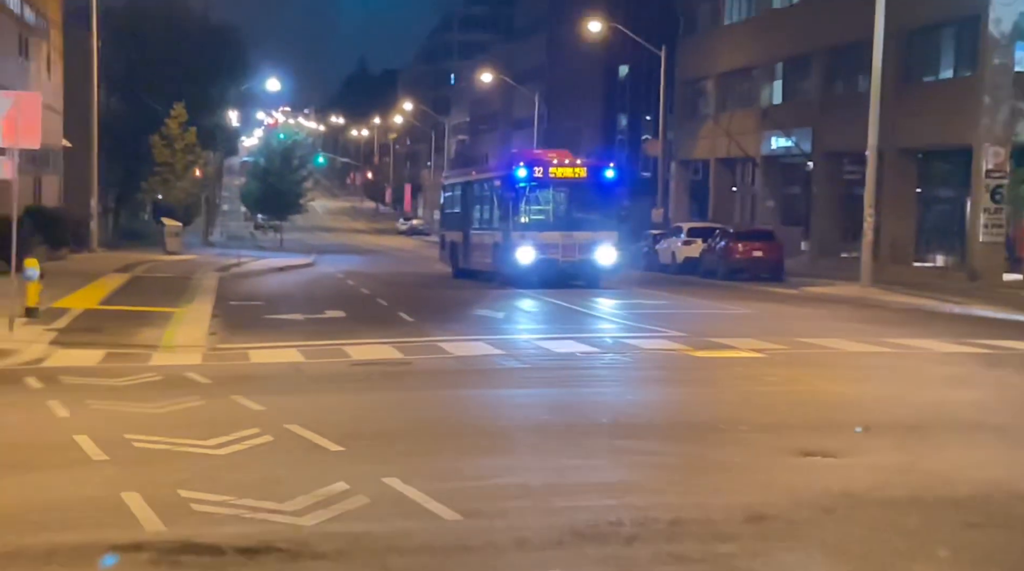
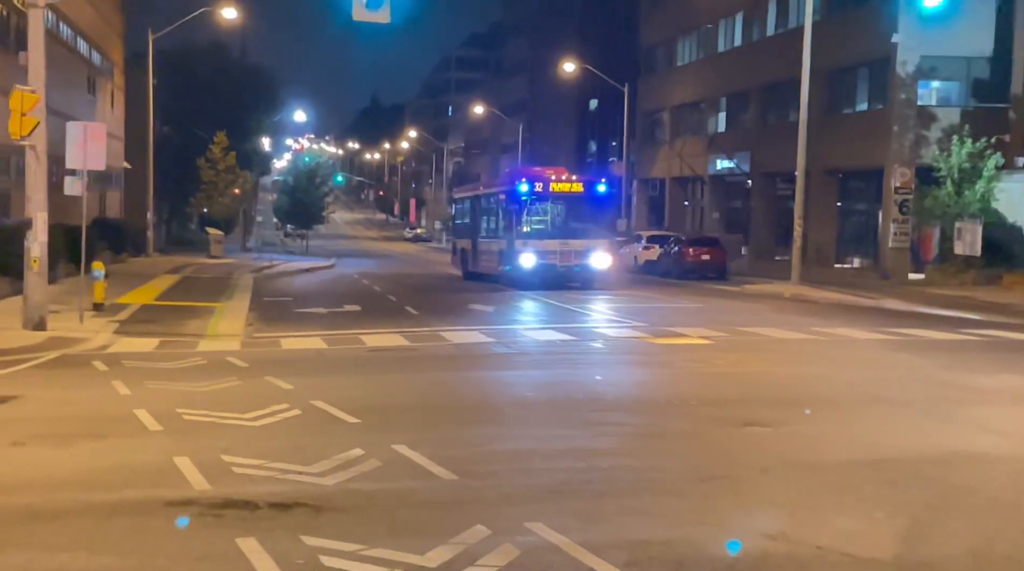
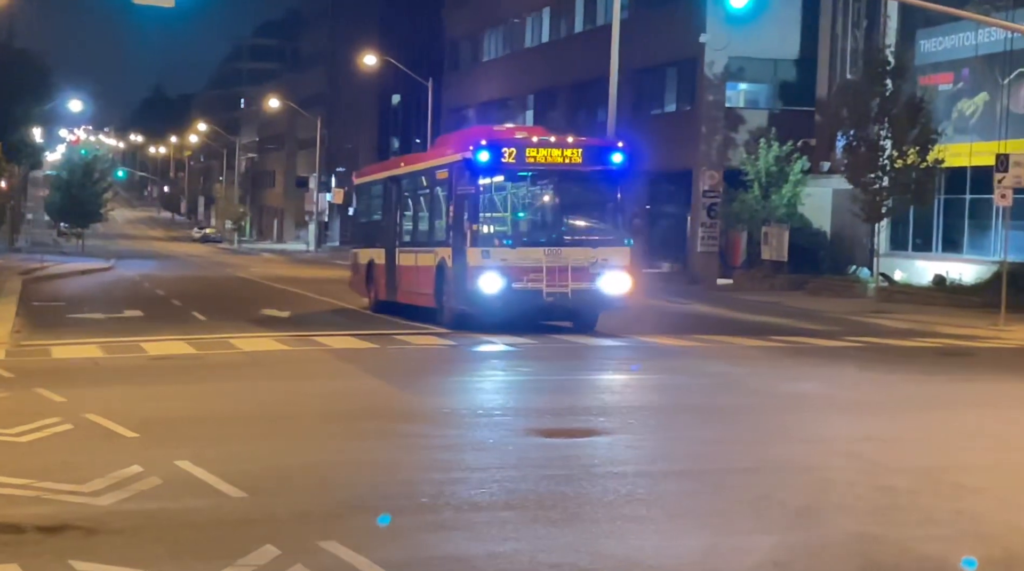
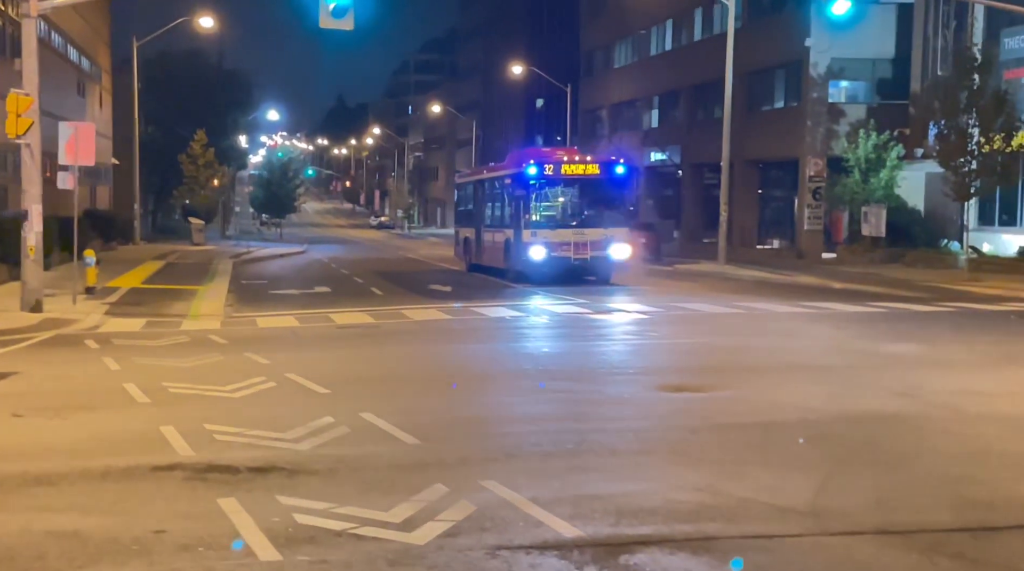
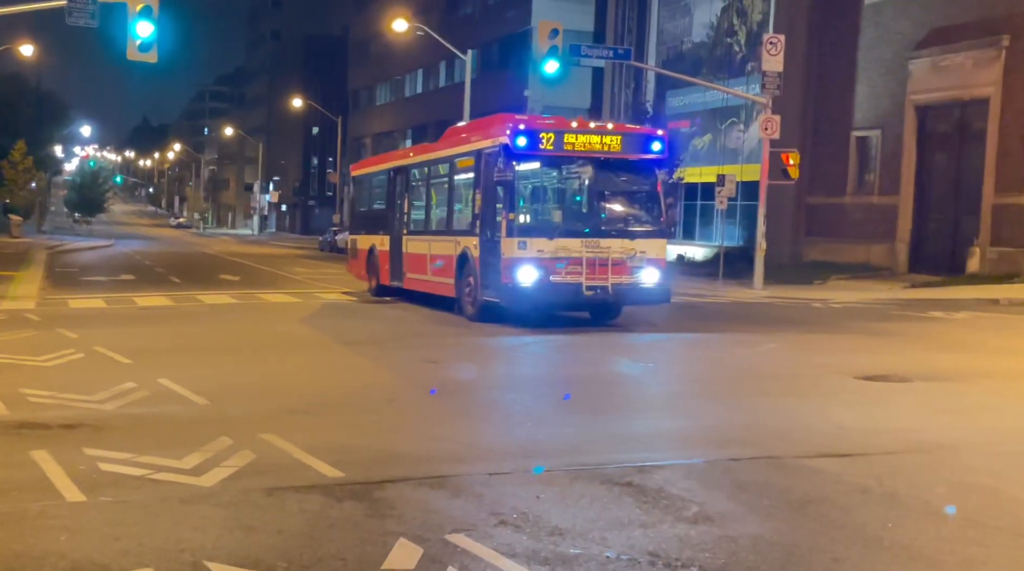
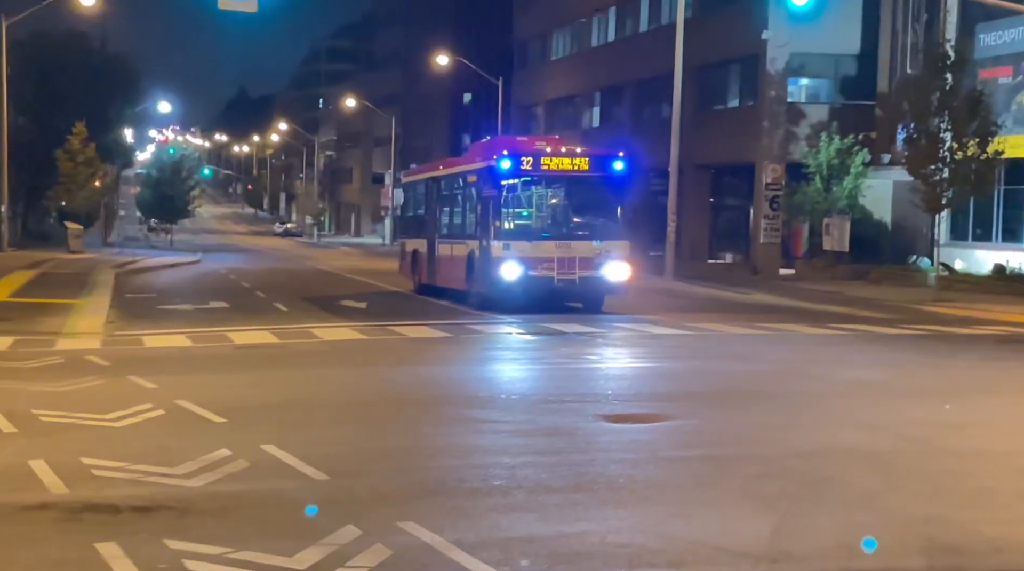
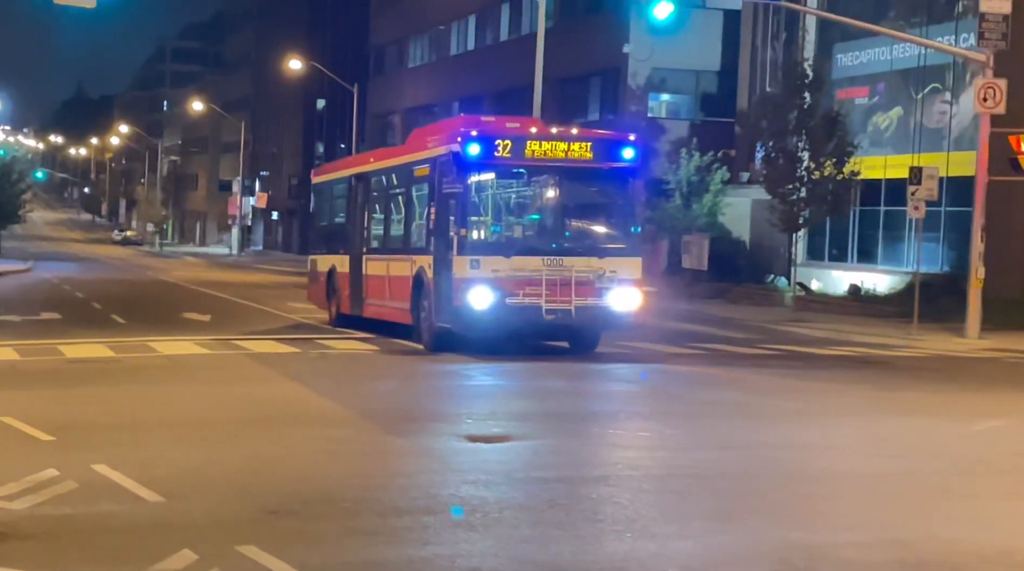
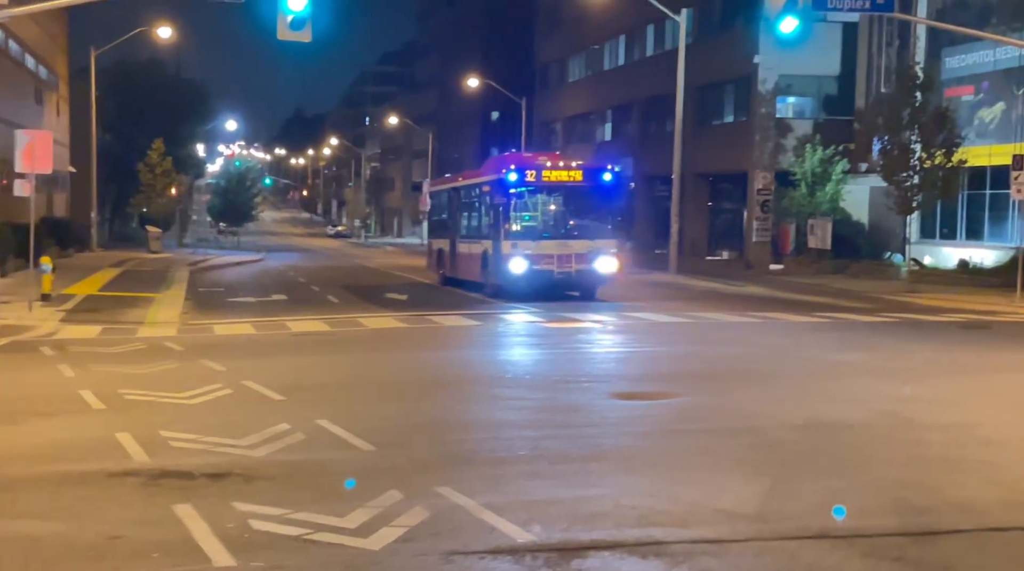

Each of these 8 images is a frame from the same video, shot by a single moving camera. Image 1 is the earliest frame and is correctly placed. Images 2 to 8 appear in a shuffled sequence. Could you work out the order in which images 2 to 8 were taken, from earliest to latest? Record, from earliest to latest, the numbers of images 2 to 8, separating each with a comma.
2, 4, 8, 6, 3, 7, 5
